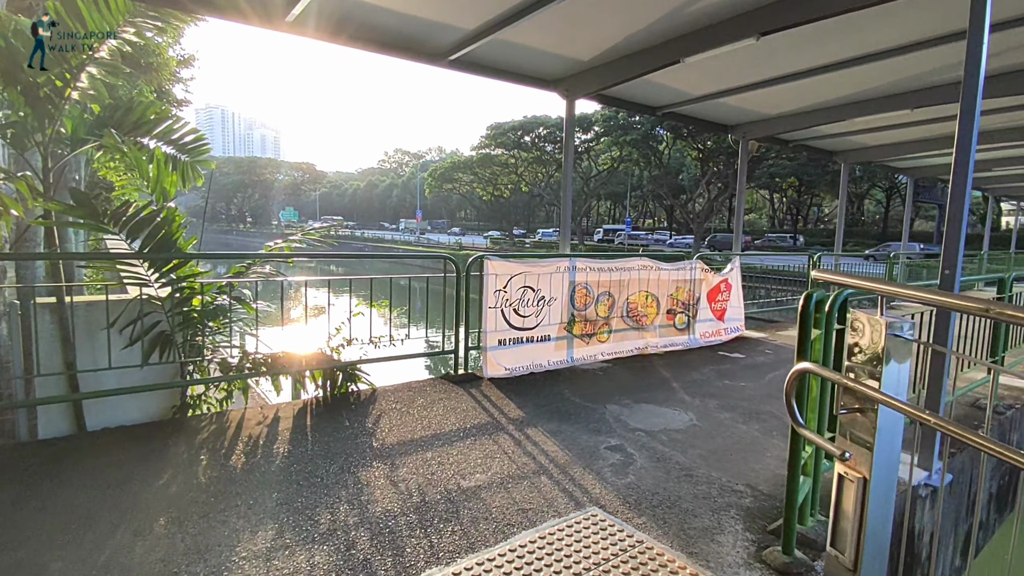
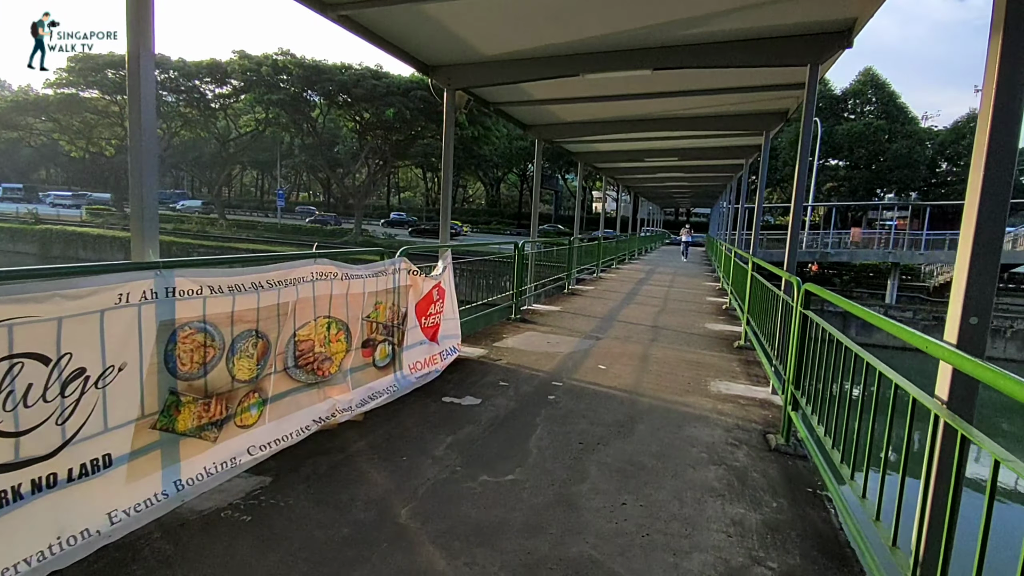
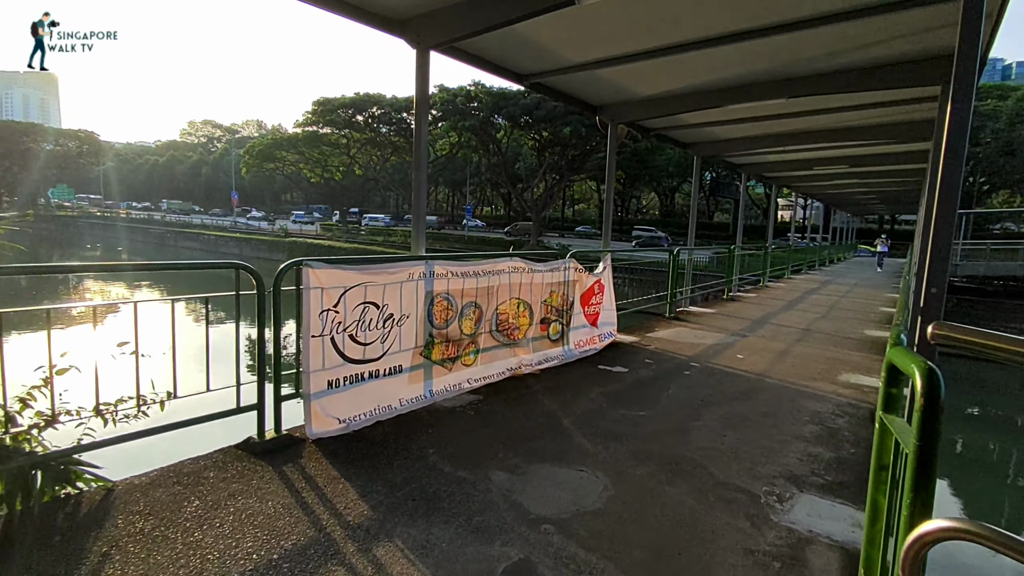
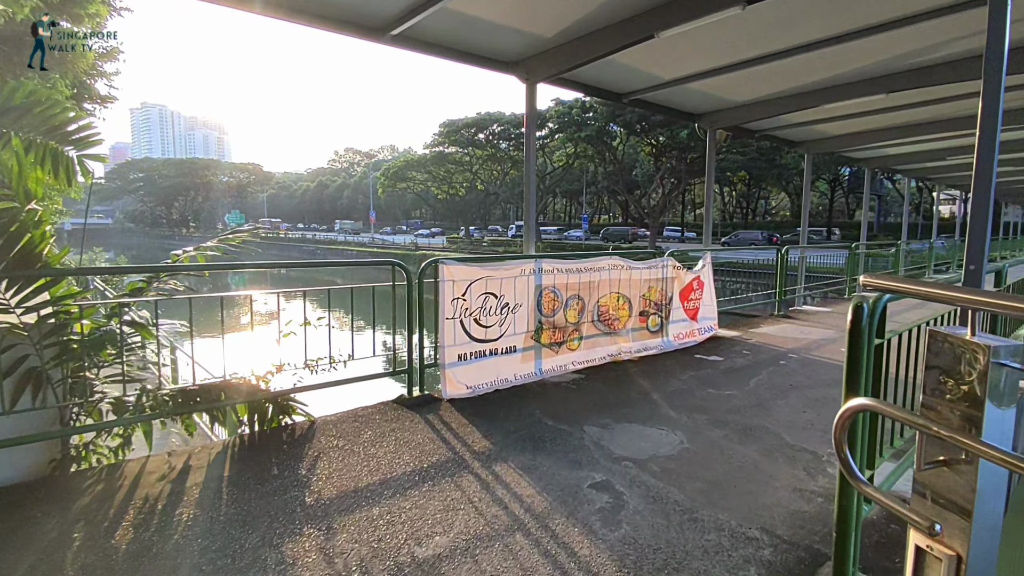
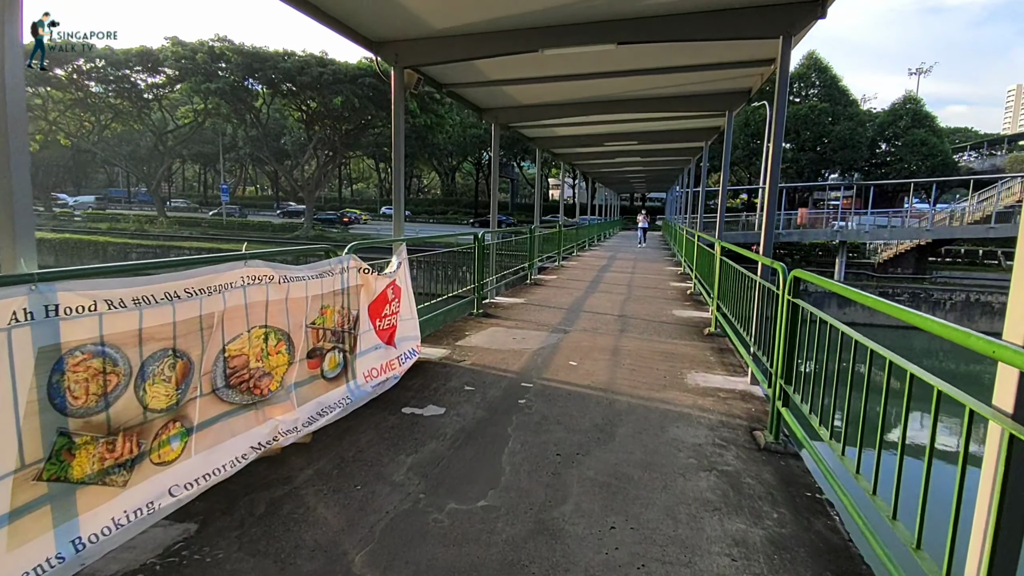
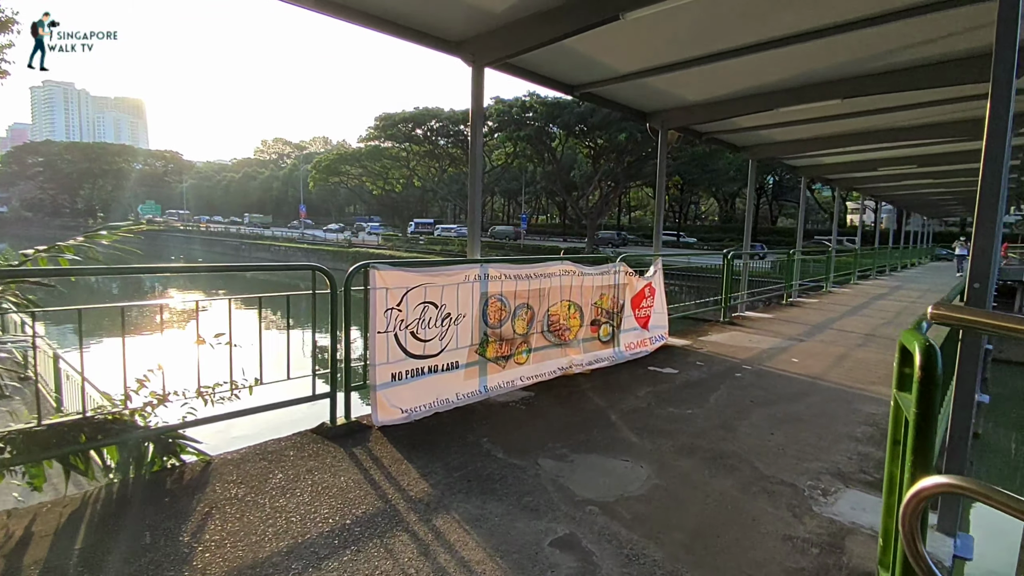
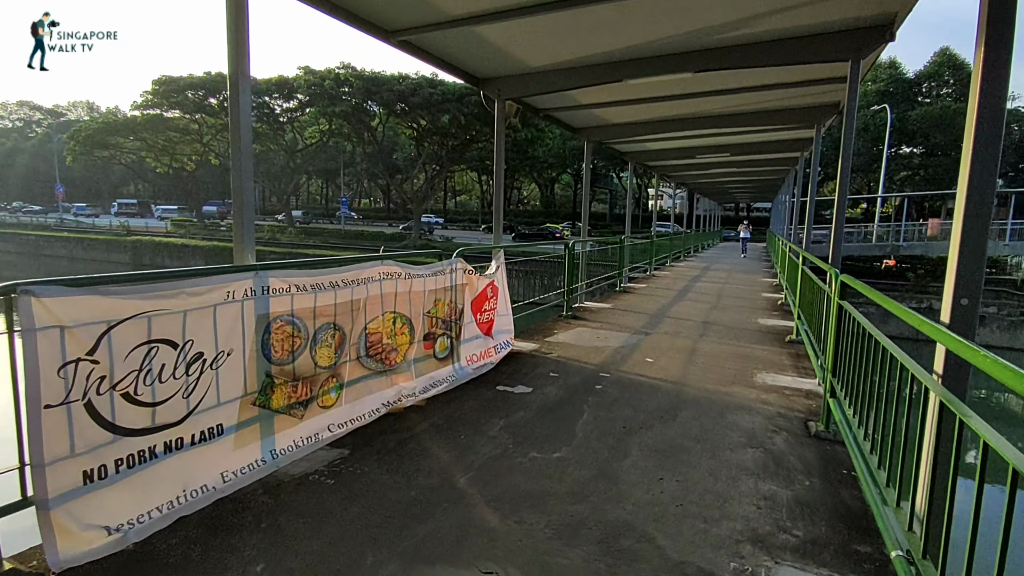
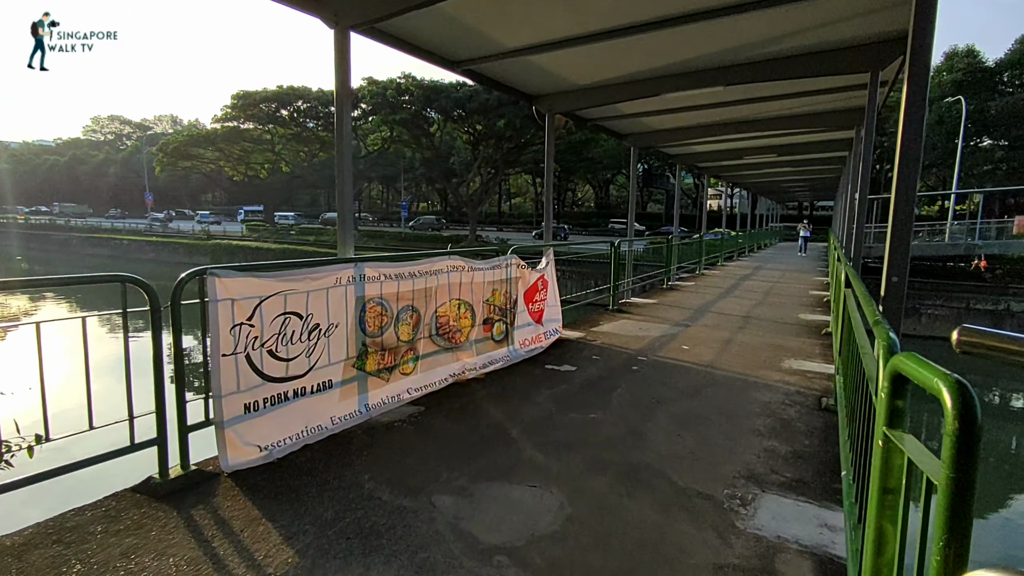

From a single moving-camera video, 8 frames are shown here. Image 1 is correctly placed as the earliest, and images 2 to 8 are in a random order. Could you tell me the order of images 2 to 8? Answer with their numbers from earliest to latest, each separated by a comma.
4, 6, 3, 8, 7, 2, 5
